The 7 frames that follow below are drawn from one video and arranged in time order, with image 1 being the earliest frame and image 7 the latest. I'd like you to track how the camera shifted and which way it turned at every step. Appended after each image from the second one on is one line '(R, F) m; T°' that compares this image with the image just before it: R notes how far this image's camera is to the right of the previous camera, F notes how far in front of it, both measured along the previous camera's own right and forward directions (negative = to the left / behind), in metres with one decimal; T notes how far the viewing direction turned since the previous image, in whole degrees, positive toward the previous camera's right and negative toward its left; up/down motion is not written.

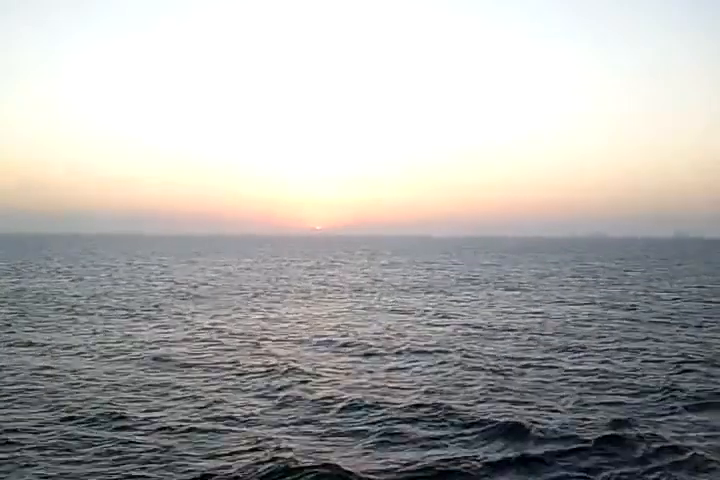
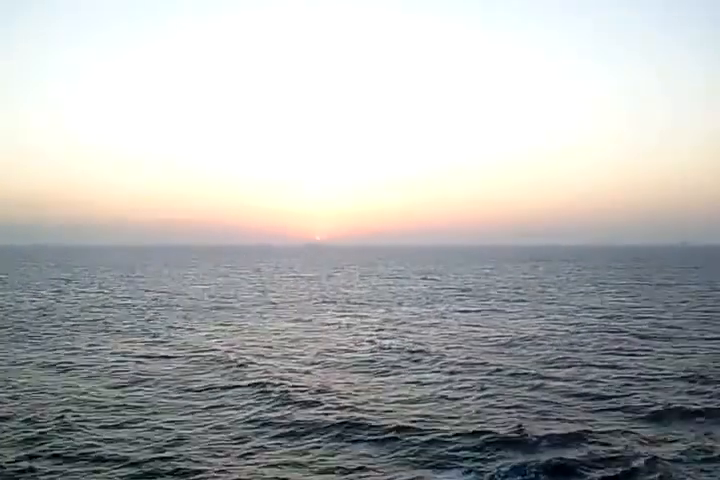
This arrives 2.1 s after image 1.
(+4.3, -1.6) m; -5°
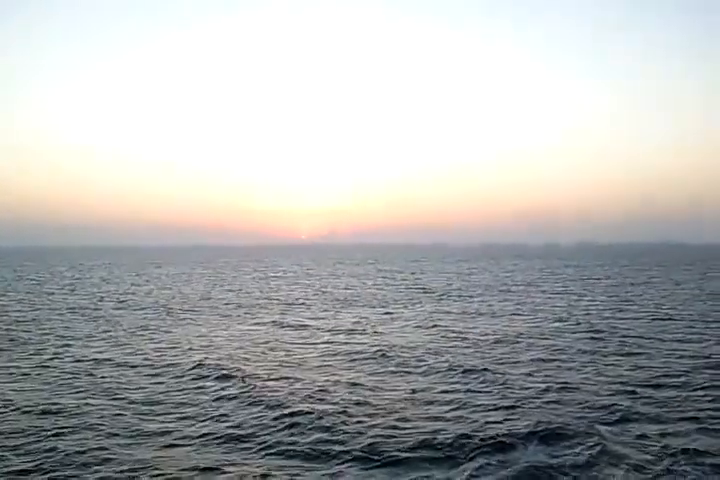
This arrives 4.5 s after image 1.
(+0.6, +1.8) m; +3°
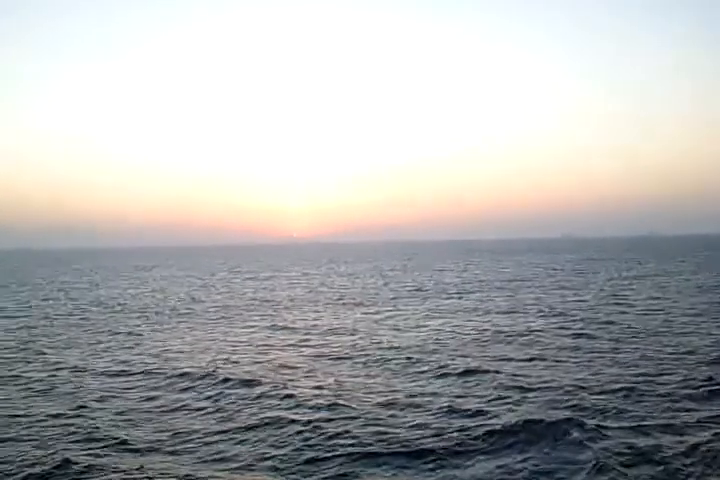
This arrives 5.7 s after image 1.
(-3.9, -3.0) m; +1°
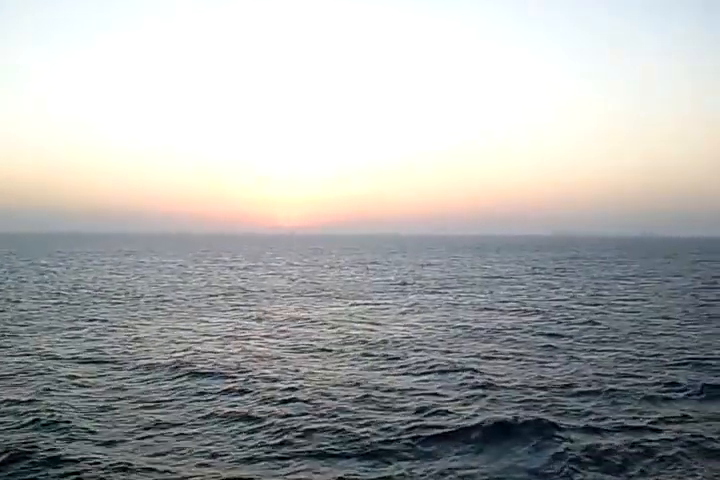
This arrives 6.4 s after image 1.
(+1.2, +1.3) m; +1°
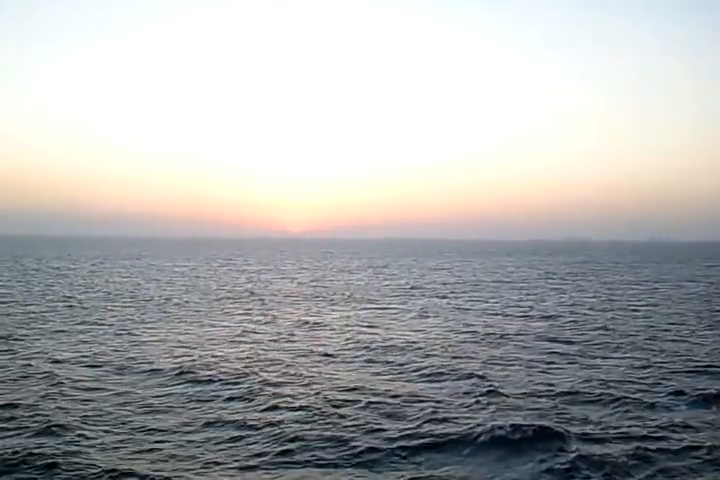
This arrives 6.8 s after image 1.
(-1.1, -1.4) m; -1°
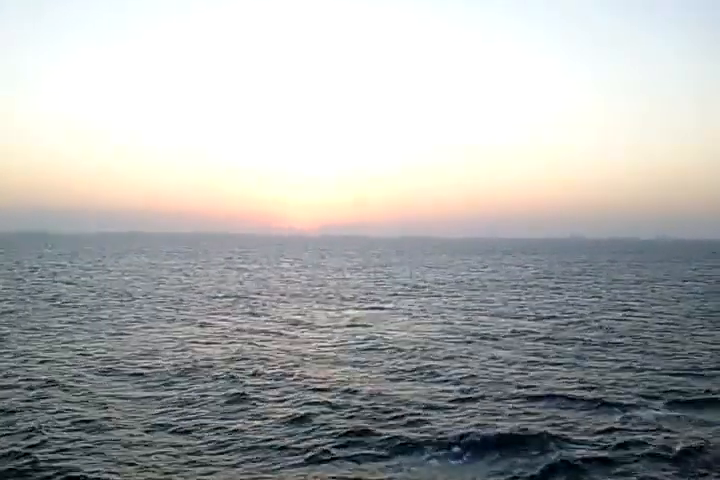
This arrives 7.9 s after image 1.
(+1.3, +1.1) m; 0°
